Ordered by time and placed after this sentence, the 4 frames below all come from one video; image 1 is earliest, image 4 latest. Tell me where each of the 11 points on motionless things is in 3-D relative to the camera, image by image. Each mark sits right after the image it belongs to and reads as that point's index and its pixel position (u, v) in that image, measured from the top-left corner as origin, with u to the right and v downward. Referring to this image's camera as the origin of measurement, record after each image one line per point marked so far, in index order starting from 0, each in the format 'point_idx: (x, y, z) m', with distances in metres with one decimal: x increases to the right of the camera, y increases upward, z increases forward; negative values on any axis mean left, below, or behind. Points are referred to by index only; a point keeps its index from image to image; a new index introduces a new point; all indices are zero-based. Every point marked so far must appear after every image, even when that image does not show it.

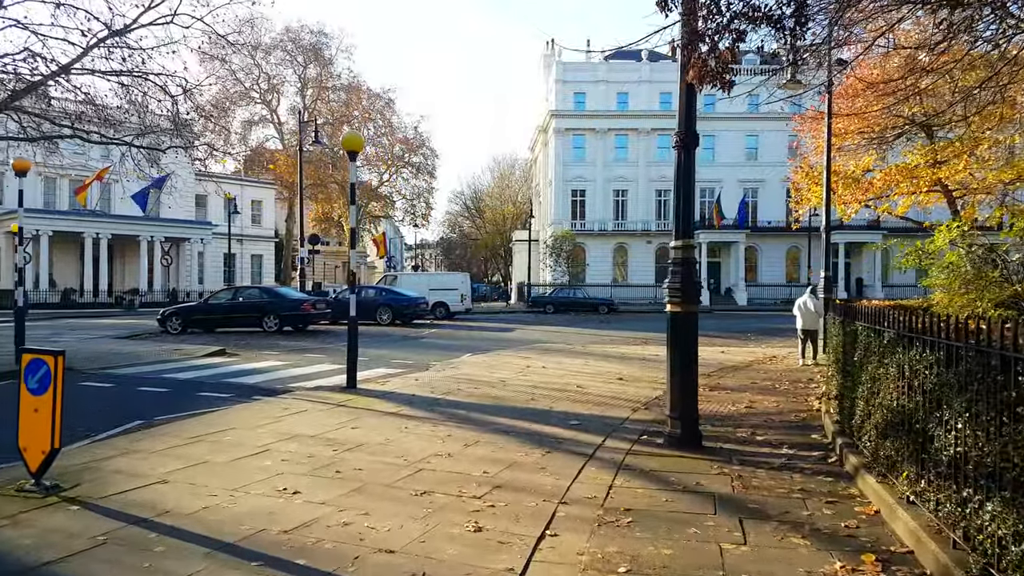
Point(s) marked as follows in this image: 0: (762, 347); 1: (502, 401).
0: (+6.8, -1.6, +19.3) m
1: (-0.1, -1.5, +9.2) m
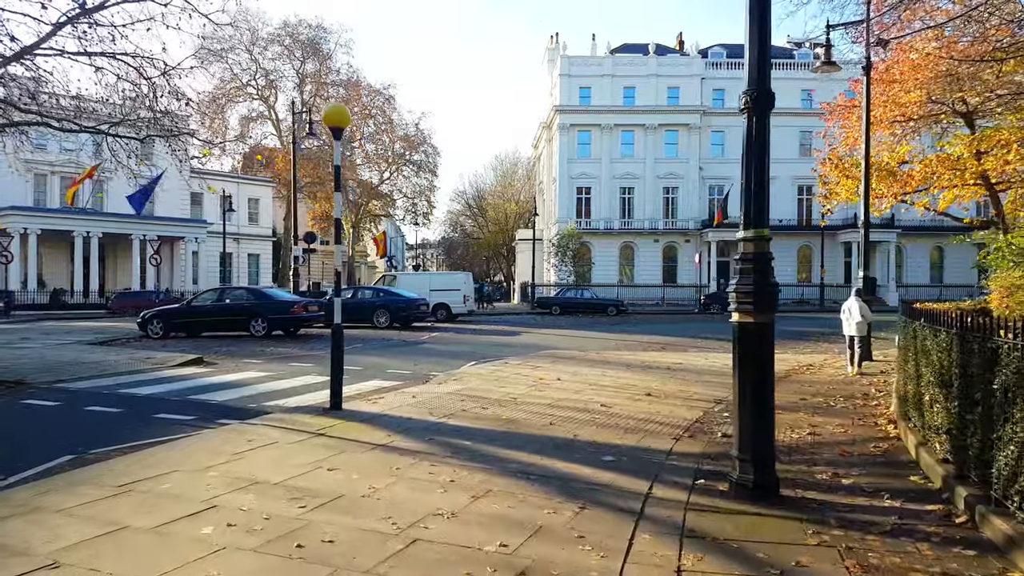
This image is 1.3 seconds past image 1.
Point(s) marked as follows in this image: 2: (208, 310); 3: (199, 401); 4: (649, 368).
0: (+7.0, -1.7, +17.7) m
1: (0.0, -1.5, +7.6) m
2: (-8.3, -0.6, +19.4) m
3: (-4.1, -1.5, +9.5) m
4: (+2.5, -1.5, +13.3) m
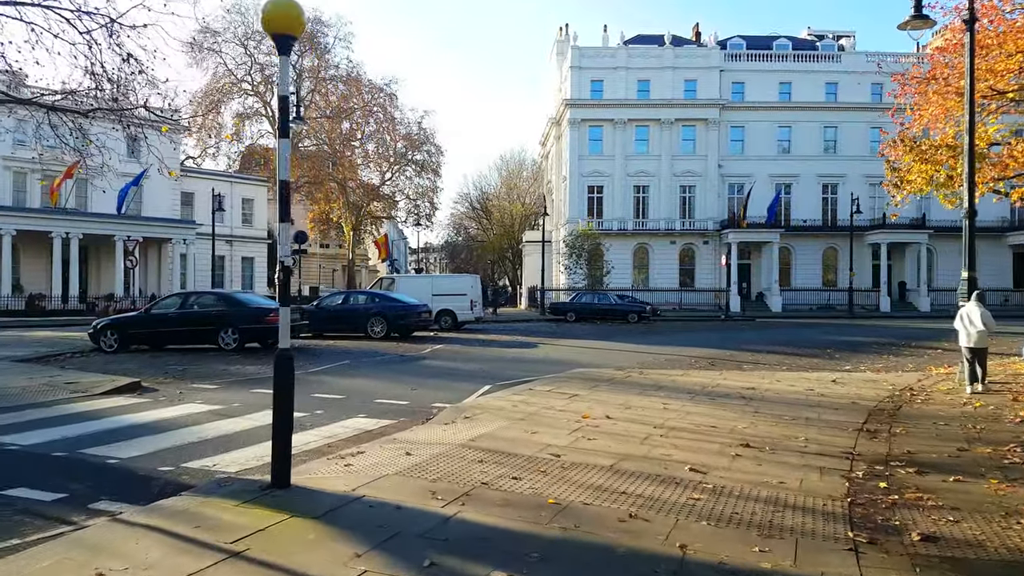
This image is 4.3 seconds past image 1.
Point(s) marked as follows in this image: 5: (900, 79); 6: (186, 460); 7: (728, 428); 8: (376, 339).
0: (+7.4, -1.7, +14.6) m
1: (+0.4, -1.5, +4.5) m
2: (-7.8, -0.7, +16.4) m
3: (-3.8, -1.5, +6.4) m
4: (+2.9, -1.6, +10.2) m
5: (+10.3, +5.5, +19.0) m
6: (-3.0, -1.5, +6.6) m
7: (+2.4, -1.6, +8.0) m
8: (-3.8, -1.4, +19.8) m
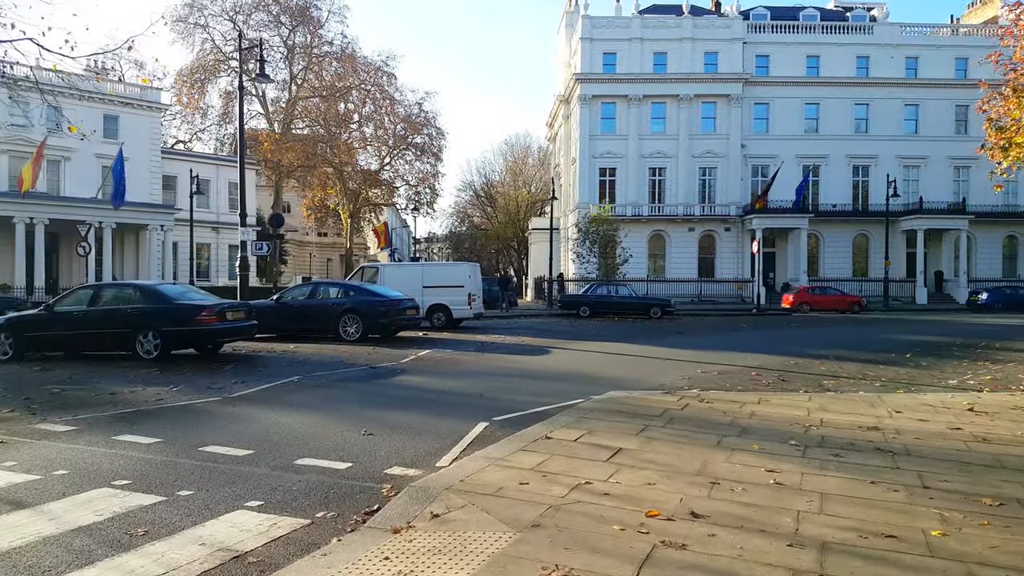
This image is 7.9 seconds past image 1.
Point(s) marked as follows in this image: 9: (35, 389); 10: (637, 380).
0: (+7.5, -1.6, +10.9) m
1: (+0.4, -1.5, +0.8) m
2: (-7.7, -0.5, +12.7) m
3: (-3.8, -1.5, +2.7) m
4: (+3.0, -1.5, +6.4) m
5: (+10.4, +5.7, +15.1) m
6: (-2.9, -1.5, +2.9) m
7: (+2.4, -1.5, +4.3) m
8: (-3.6, -1.2, +16.1) m
9: (-6.5, -1.4, +9.8) m
10: (+2.0, -1.4, +11.1) m
